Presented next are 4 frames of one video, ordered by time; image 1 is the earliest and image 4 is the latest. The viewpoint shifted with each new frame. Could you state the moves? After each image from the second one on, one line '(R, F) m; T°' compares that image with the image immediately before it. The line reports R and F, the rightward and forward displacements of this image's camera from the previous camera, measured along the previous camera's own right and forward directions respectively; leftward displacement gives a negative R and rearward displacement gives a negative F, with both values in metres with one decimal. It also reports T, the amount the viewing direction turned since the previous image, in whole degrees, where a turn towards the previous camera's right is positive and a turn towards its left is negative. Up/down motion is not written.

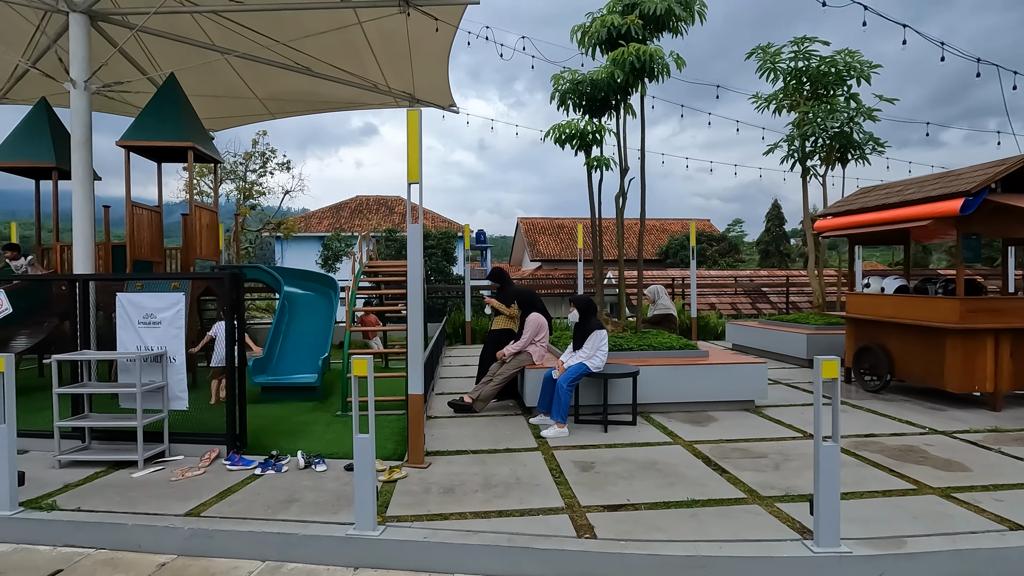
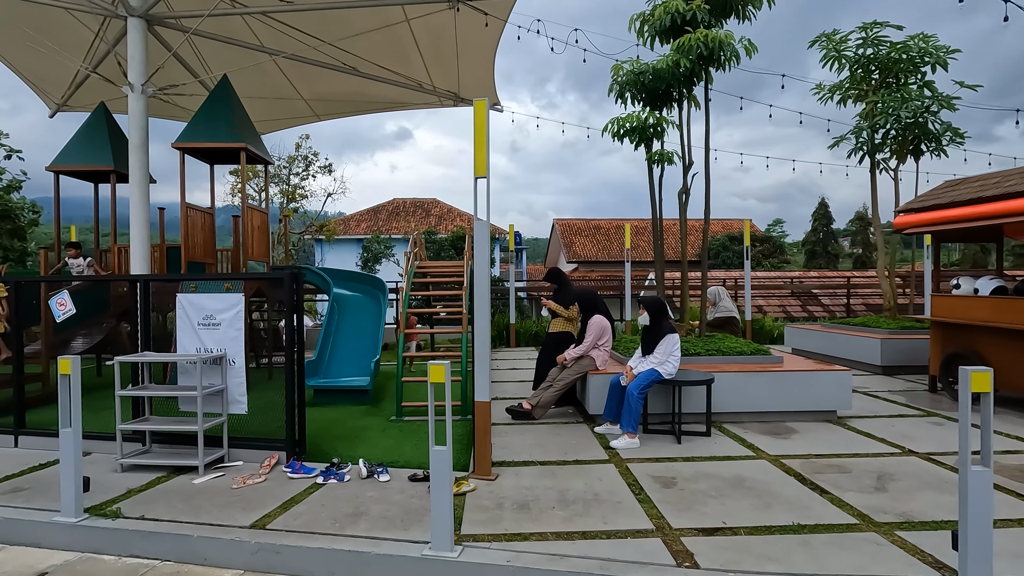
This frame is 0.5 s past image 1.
(-0.3, +0.3) m; -3°
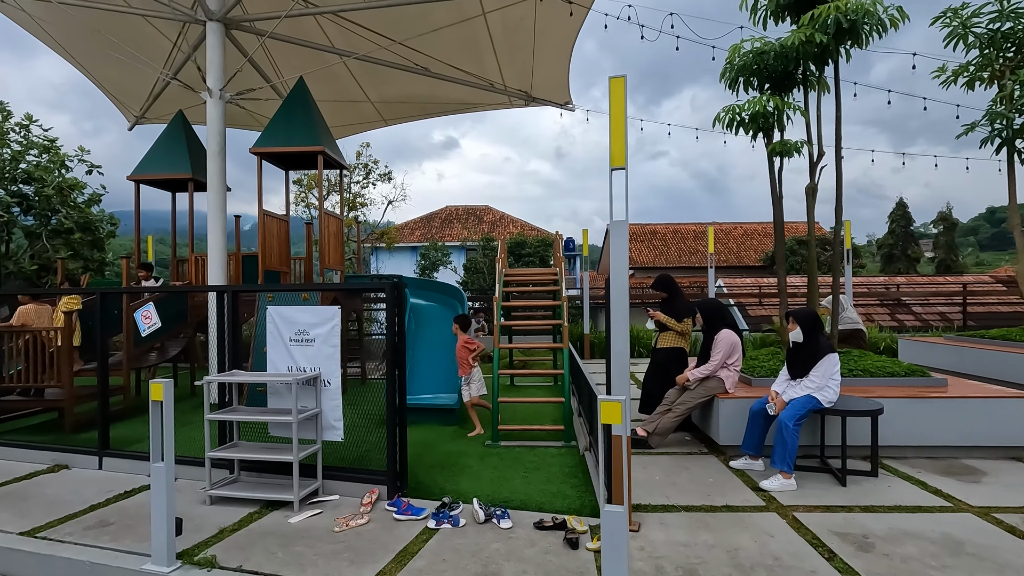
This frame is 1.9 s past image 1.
(-0.7, +0.6) m; -5°
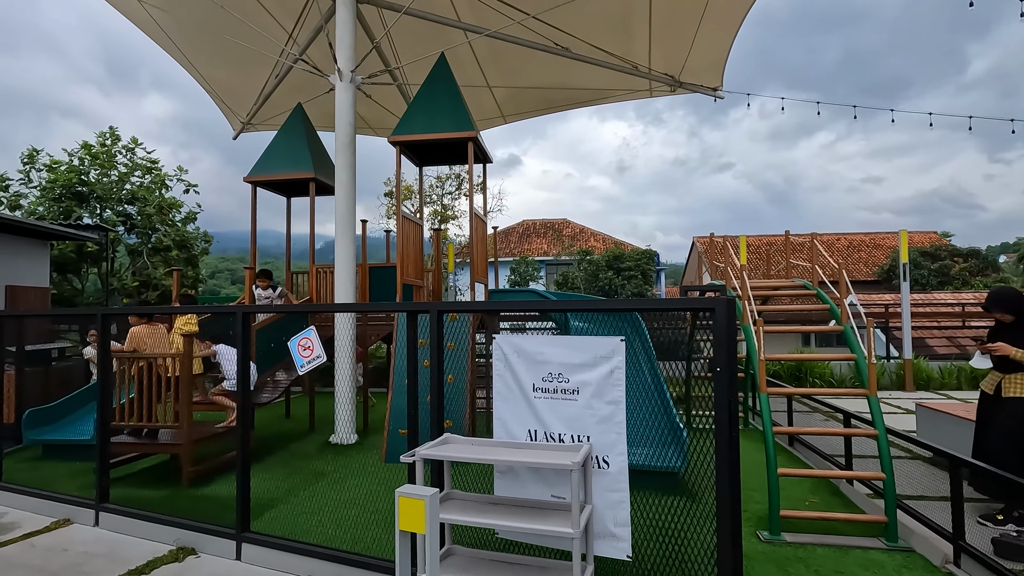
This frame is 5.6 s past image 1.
(-1.6, +1.6) m; -6°
